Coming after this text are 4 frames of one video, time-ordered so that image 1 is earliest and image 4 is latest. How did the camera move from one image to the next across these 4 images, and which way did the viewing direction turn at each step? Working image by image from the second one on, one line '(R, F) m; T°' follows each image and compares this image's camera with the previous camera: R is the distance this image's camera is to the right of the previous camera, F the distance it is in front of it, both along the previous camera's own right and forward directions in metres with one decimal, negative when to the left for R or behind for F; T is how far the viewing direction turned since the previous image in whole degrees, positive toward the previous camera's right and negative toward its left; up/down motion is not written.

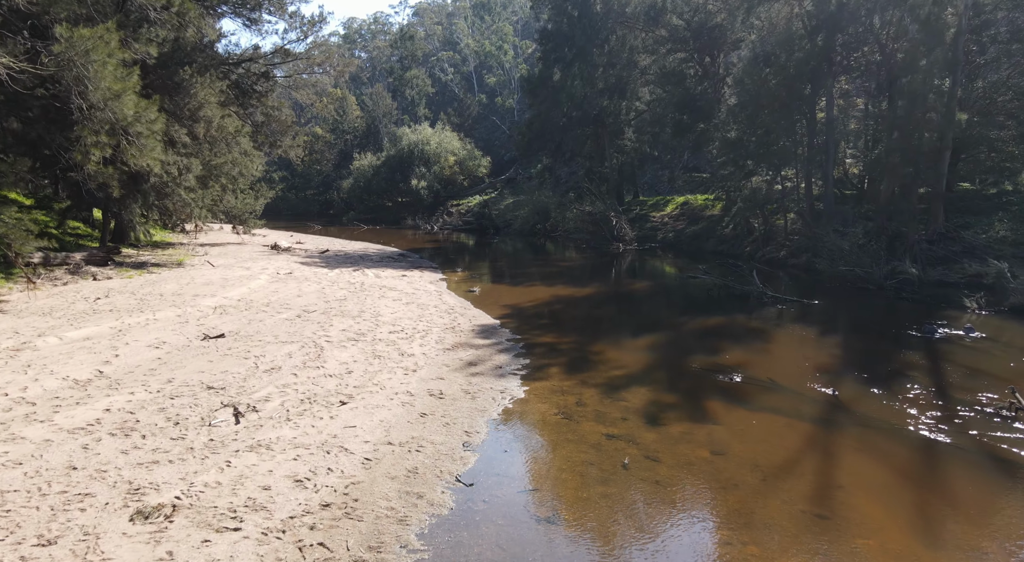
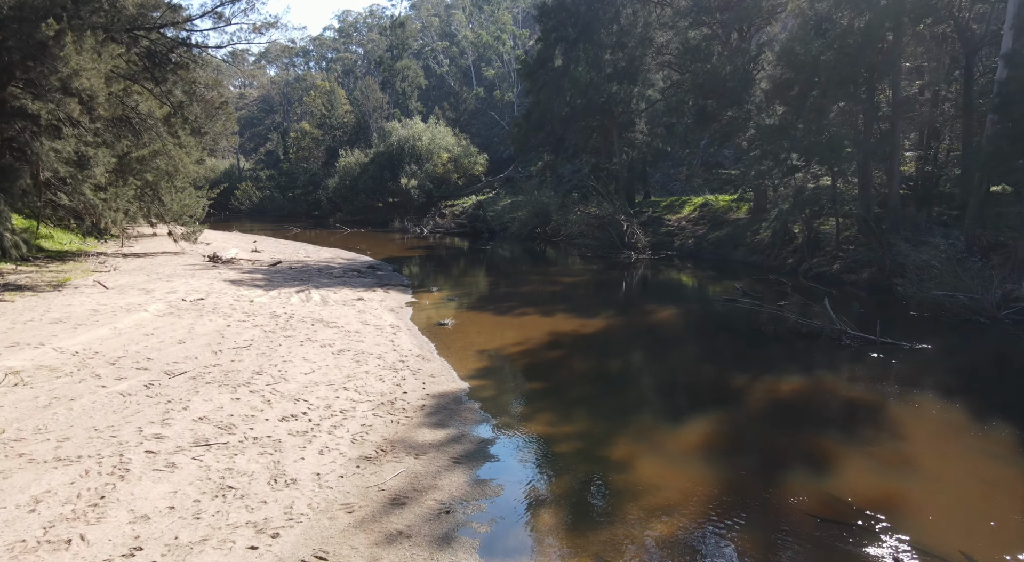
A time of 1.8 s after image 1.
(+0.4, +4.8) m; 0°
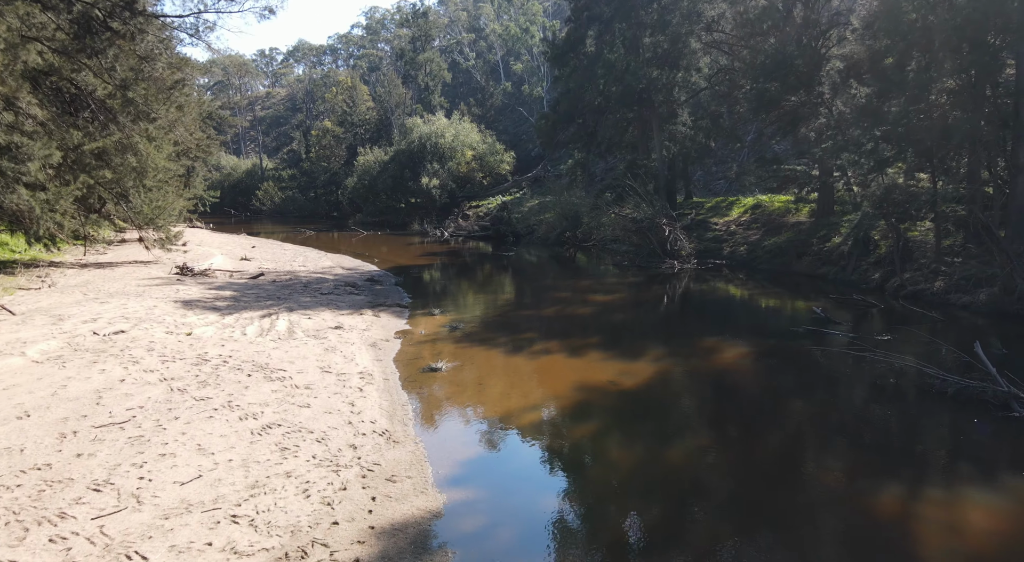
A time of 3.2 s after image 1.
(+0.2, +3.7) m; -2°
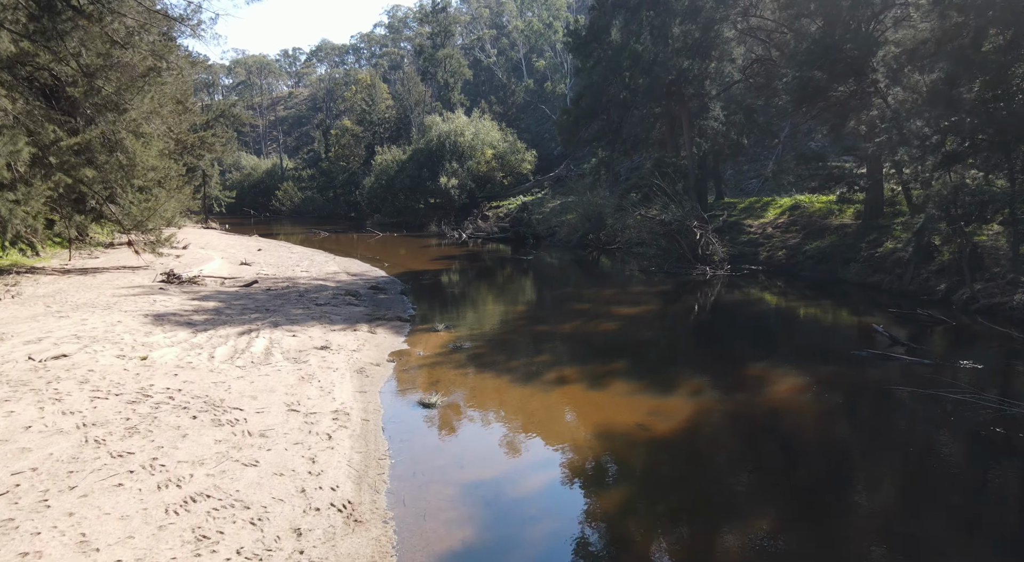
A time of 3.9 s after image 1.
(+0.2, +1.8) m; -2°
